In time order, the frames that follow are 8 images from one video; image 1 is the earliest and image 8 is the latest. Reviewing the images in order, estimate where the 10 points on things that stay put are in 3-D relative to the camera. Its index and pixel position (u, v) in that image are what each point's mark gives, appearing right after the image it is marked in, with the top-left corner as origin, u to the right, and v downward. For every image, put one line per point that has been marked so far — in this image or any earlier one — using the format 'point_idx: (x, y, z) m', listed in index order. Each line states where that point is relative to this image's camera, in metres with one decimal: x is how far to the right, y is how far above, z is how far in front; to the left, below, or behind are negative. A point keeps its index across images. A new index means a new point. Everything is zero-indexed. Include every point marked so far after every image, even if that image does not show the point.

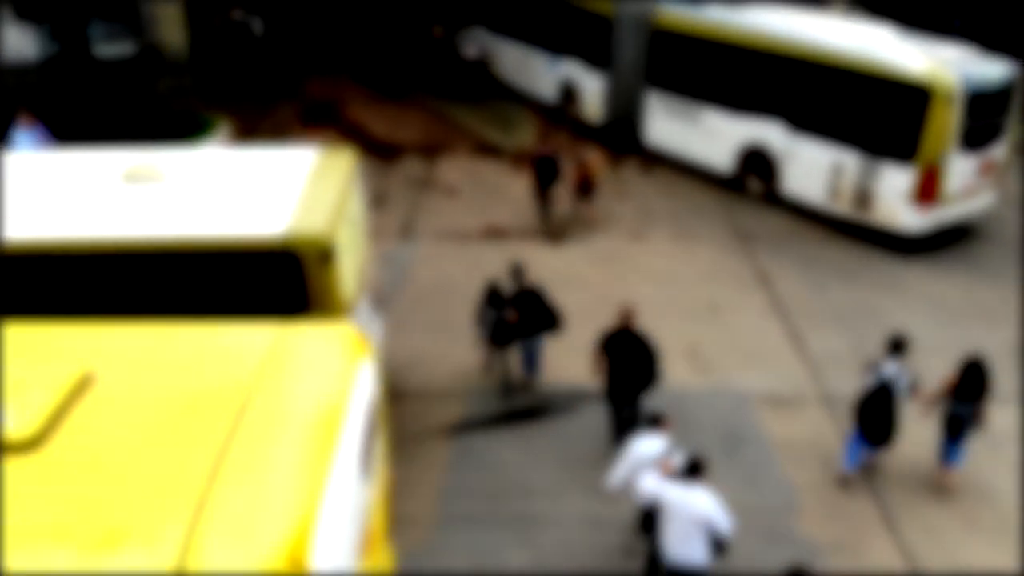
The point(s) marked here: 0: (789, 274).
0: (+3.5, +0.2, +11.5) m
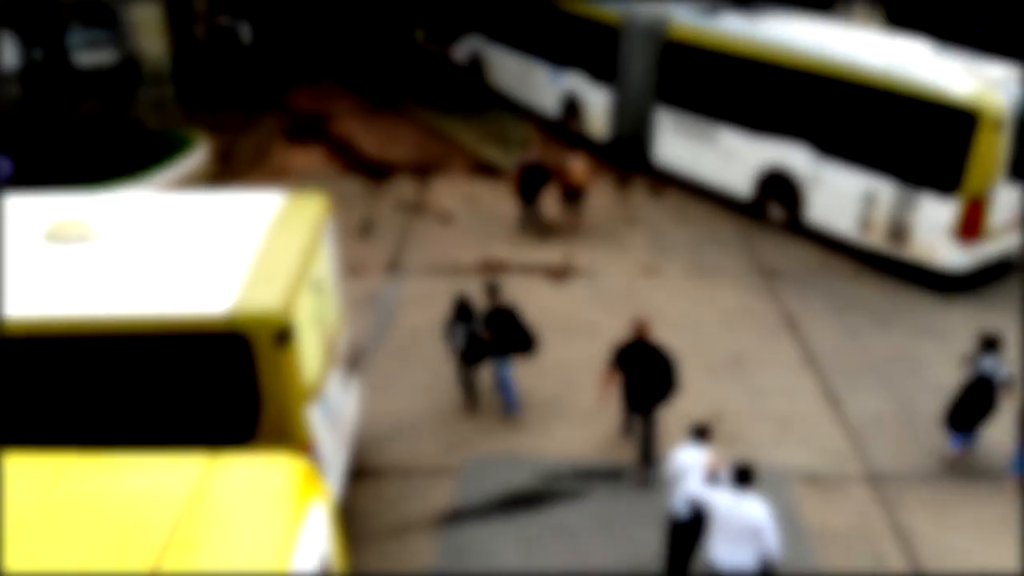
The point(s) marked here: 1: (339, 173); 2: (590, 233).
0: (+3.5, -0.3, +10.3) m
1: (-2.9, +1.9, +15.4) m
2: (+1.1, +0.8, +12.7) m
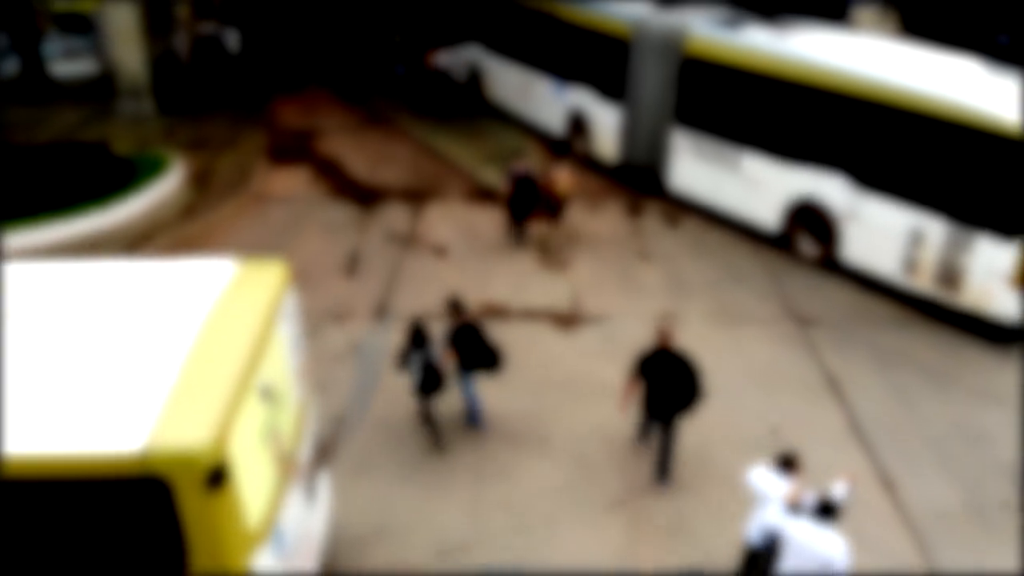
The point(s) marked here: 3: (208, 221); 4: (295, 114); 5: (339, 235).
0: (+3.5, -0.9, +9.1) m
1: (-2.9, +1.4, +14.1) m
2: (+1.1, +0.2, +11.5) m
3: (-4.4, +0.9, +13.0) m
4: (-4.5, +3.6, +18.8) m
5: (-2.4, +0.7, +12.6) m
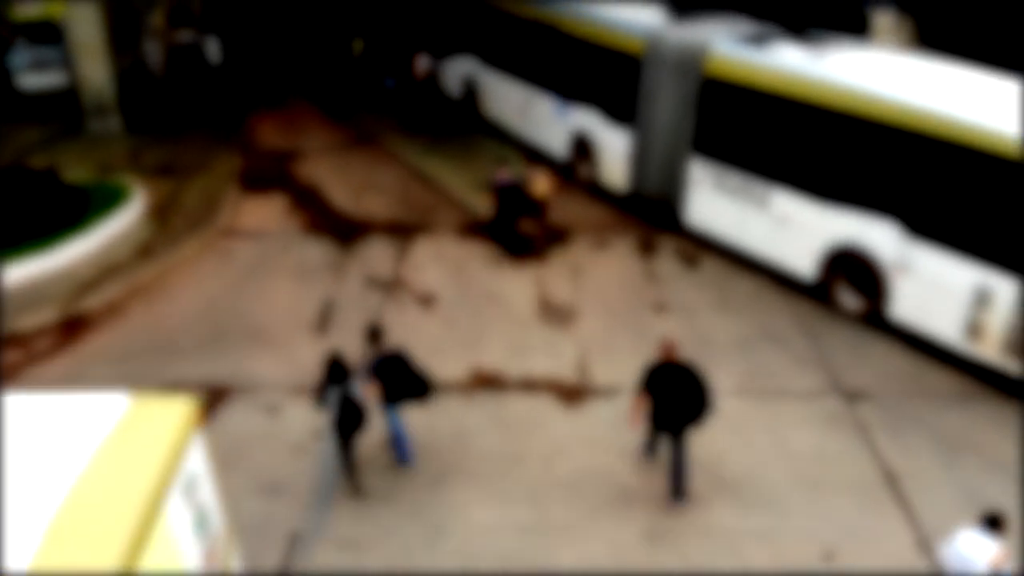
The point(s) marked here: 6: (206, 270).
0: (+3.5, -1.5, +7.6) m
1: (-3.0, +0.8, +12.6) m
2: (+1.1, -0.4, +10.0) m
3: (-4.4, +0.3, +11.5) m
4: (-4.6, +3.0, +17.3) m
5: (-2.5, +0.1, +11.1) m
6: (-3.9, +0.2, +11.4) m
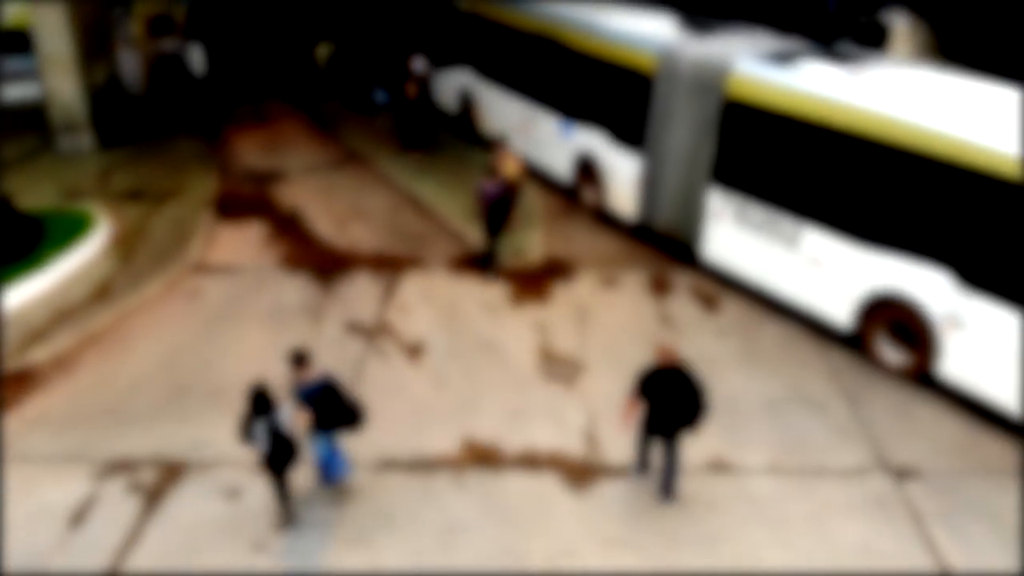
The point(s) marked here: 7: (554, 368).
0: (+3.5, -2.0, +6.5) m
1: (-3.0, +0.3, +11.5) m
2: (+1.1, -0.9, +8.9) m
3: (-4.4, -0.2, +10.4) m
4: (-4.6, +2.5, +16.2) m
5: (-2.5, -0.4, +10.0) m
6: (-3.9, -0.3, +10.3) m
7: (+0.4, -0.8, +9.1) m
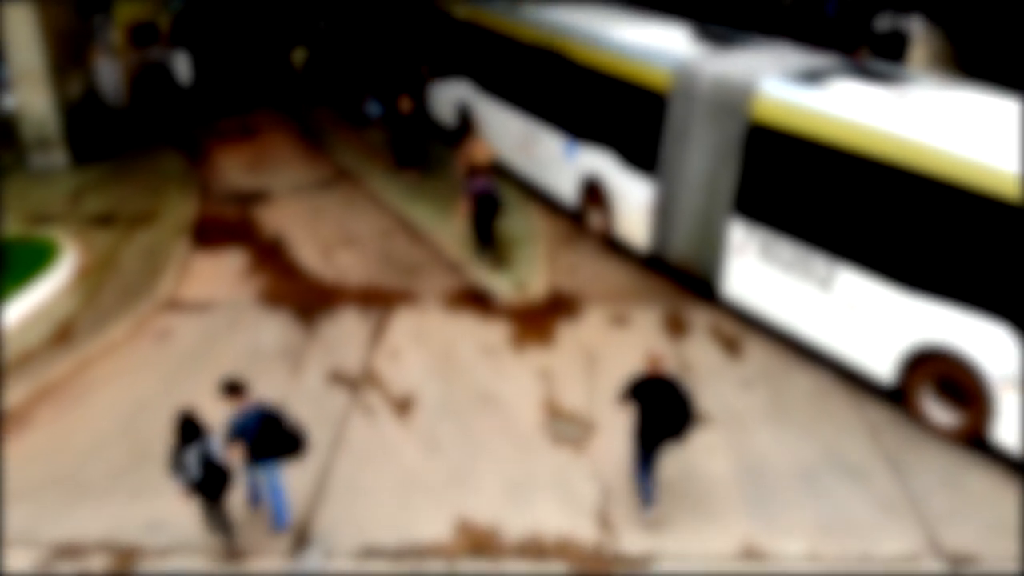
0: (+3.5, -2.5, +5.5) m
1: (-3.0, -0.2, +10.6) m
2: (+1.1, -1.4, +7.9) m
3: (-4.4, -0.7, +9.4) m
4: (-4.6, +2.0, +15.2) m
5: (-2.5, -0.9, +9.0) m
6: (-3.9, -0.8, +9.4) m
7: (+0.4, -1.3, +8.1) m
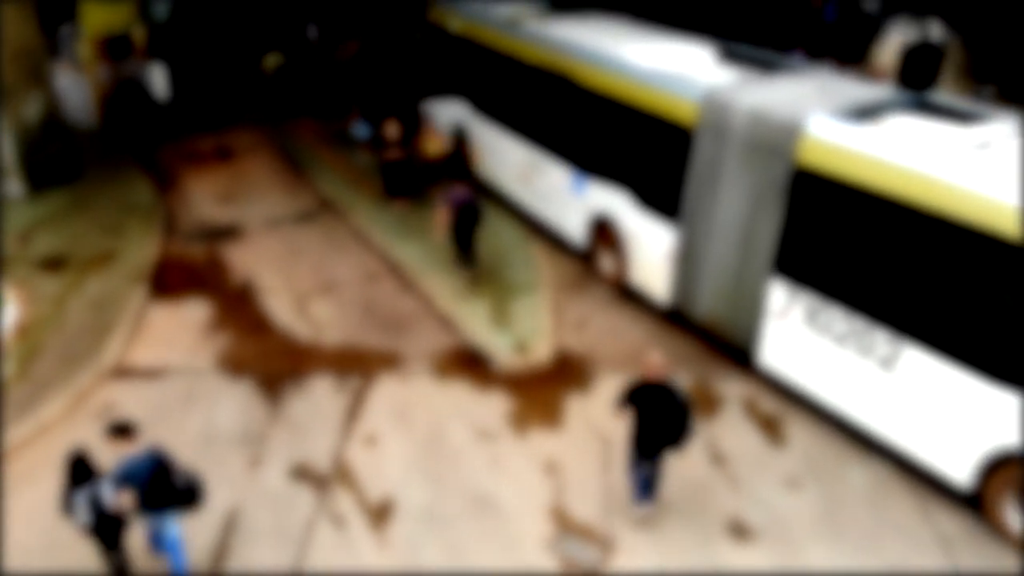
0: (+3.5, -3.1, +4.1) m
1: (-3.0, -0.8, +9.1) m
2: (+1.1, -2.0, +6.5) m
3: (-4.4, -1.3, +8.0) m
4: (-4.6, +1.4, +13.8) m
5: (-2.5, -1.5, +7.6) m
6: (-3.9, -1.4, +7.9) m
7: (+0.4, -1.9, +6.7) m
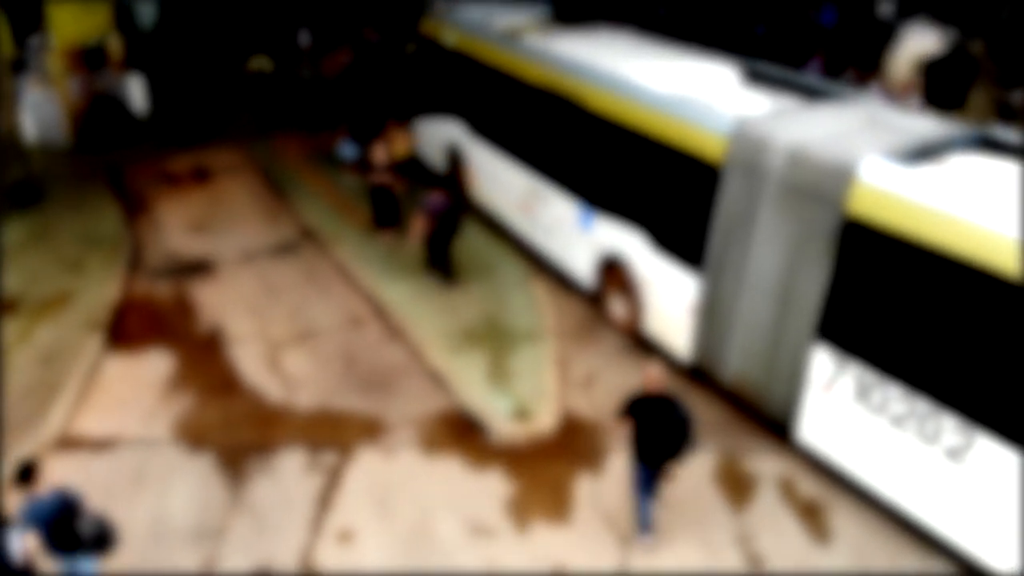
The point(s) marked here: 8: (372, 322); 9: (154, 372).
0: (+3.5, -3.6, +2.9) m
1: (-3.0, -1.4, +8.0) m
2: (+1.1, -2.5, +5.3) m
3: (-4.4, -1.8, +6.9) m
4: (-4.6, +0.9, +12.7) m
5: (-2.5, -2.0, +6.4) m
6: (-3.9, -1.9, +6.8) m
7: (+0.4, -2.4, +5.6) m
8: (-1.6, -0.3, +10.0) m
9: (-3.6, -0.8, +9.1) m
